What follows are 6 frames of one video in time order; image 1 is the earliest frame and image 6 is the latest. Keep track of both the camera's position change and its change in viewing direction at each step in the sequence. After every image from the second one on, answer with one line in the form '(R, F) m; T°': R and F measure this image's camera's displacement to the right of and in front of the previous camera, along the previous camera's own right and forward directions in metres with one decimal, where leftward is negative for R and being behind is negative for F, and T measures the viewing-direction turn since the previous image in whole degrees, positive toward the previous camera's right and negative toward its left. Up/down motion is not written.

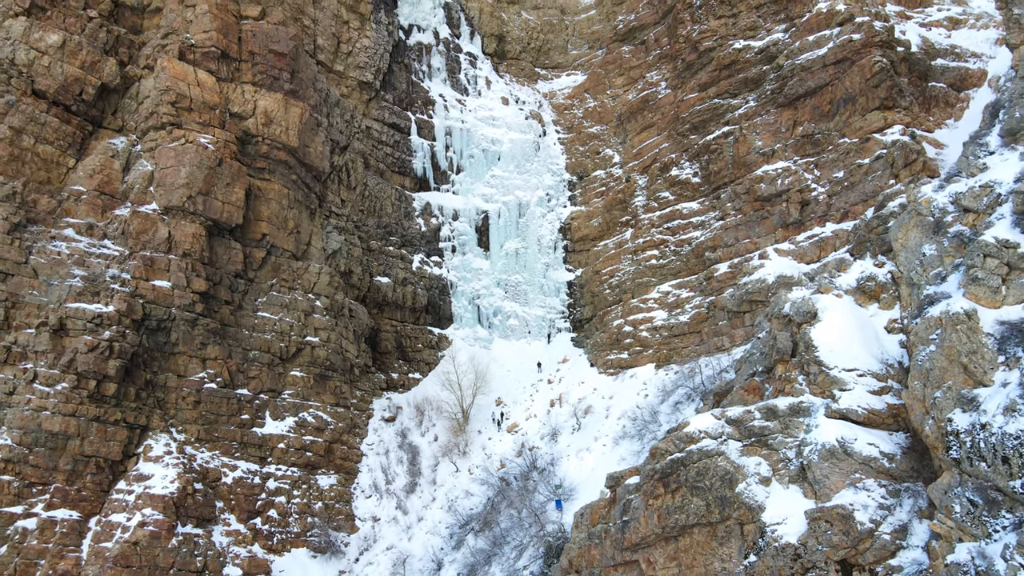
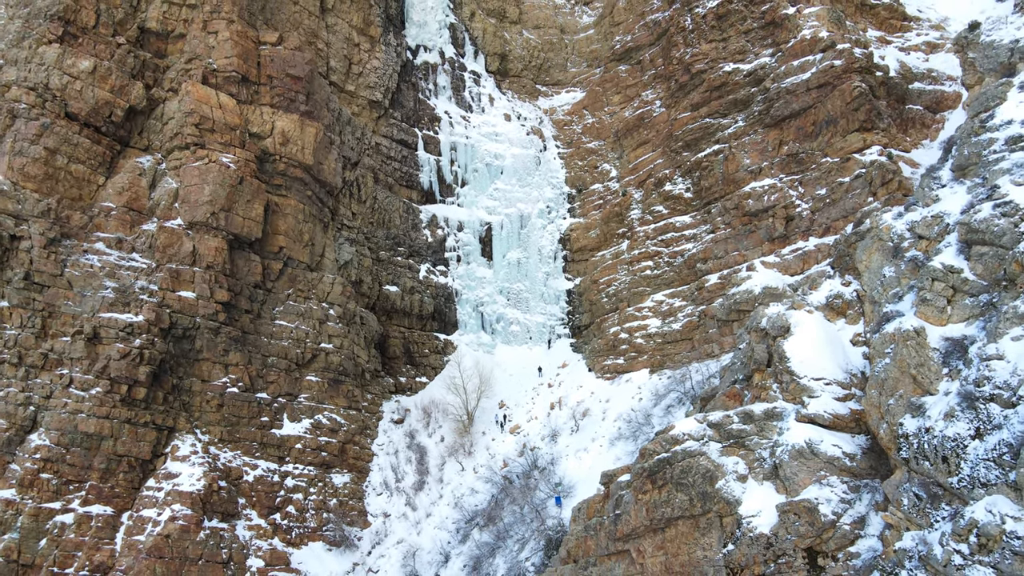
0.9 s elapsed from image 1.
(-0.1, -1.3) m; 0°
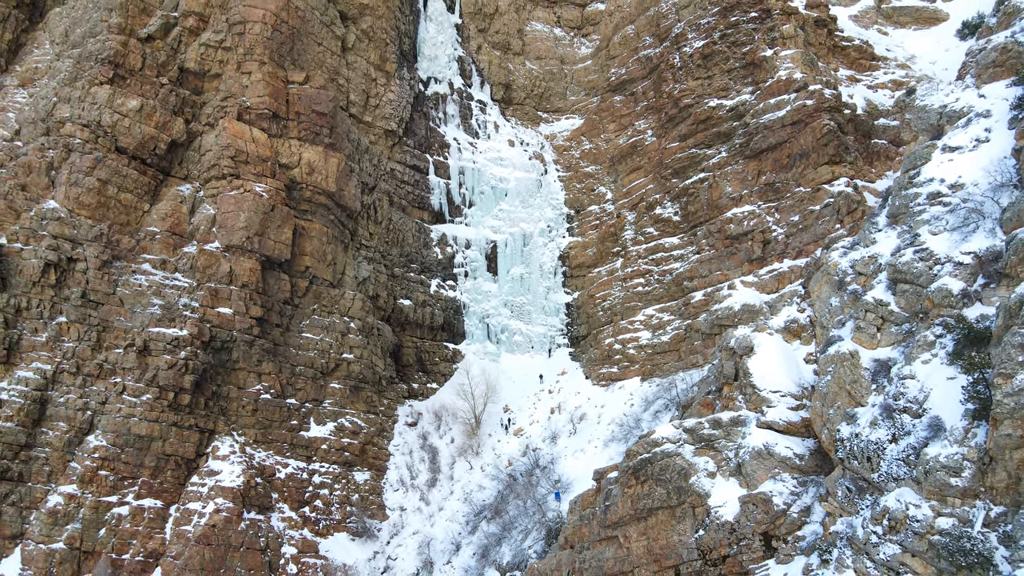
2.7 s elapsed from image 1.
(-0.1, -2.4) m; 0°
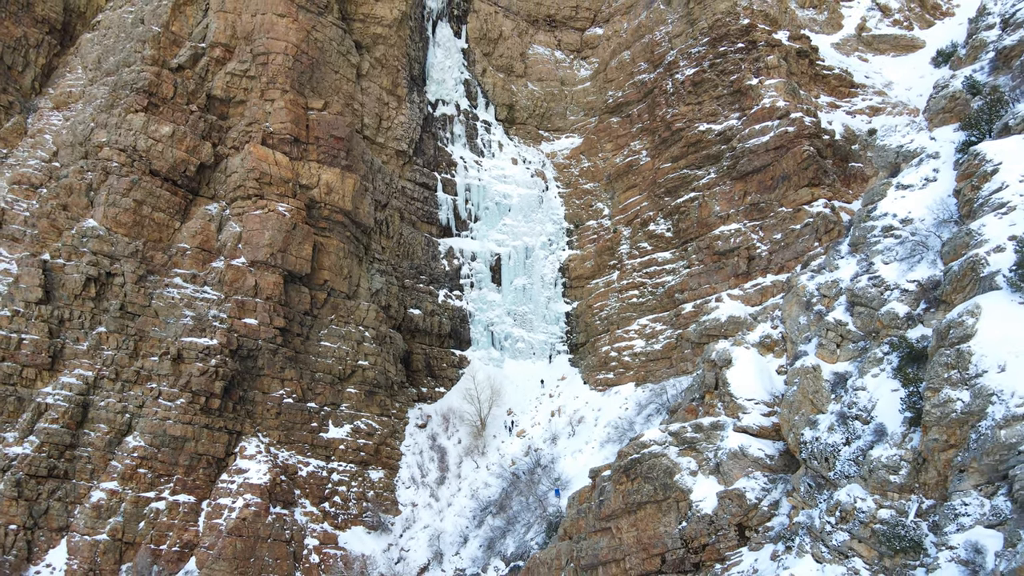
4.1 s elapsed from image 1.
(-0.1, -1.9) m; 0°
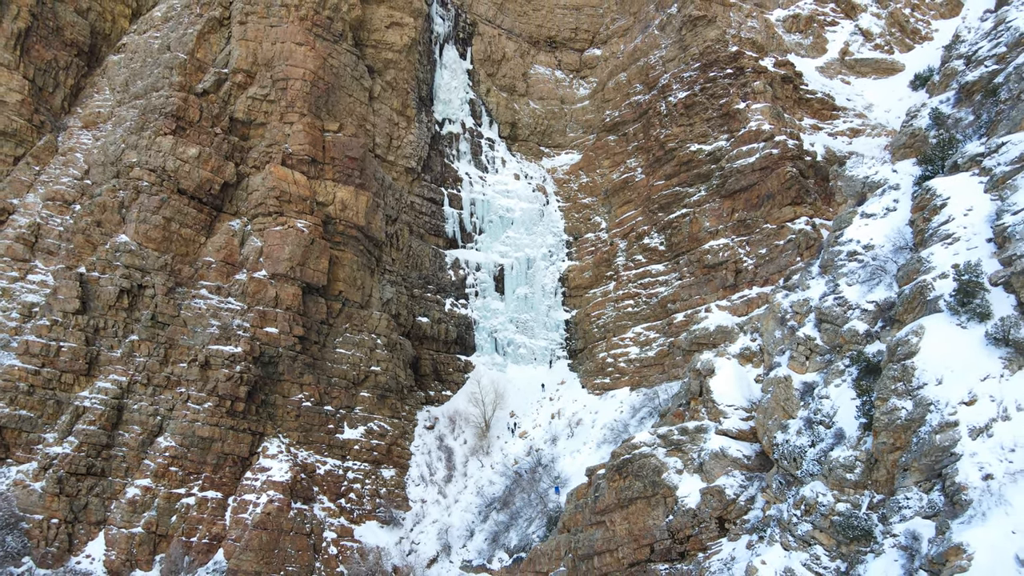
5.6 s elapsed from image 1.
(-0.1, -1.9) m; 0°
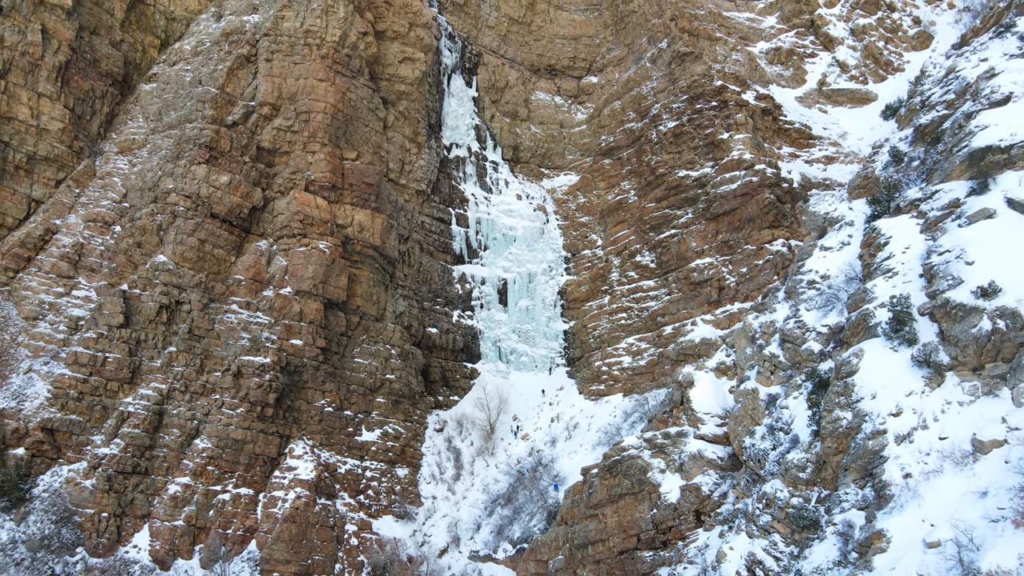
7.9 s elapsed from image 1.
(-0.1, -2.7) m; 0°
